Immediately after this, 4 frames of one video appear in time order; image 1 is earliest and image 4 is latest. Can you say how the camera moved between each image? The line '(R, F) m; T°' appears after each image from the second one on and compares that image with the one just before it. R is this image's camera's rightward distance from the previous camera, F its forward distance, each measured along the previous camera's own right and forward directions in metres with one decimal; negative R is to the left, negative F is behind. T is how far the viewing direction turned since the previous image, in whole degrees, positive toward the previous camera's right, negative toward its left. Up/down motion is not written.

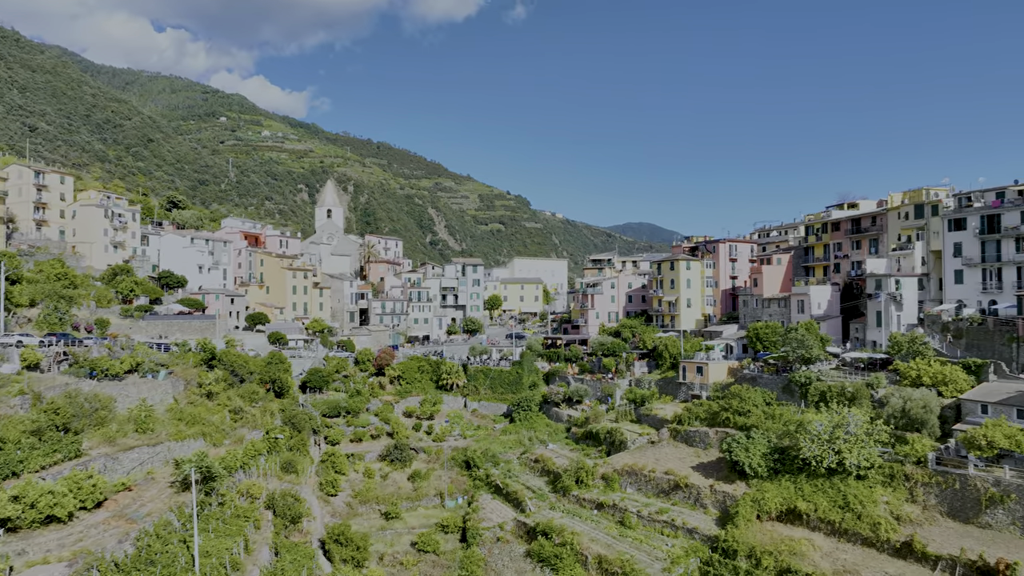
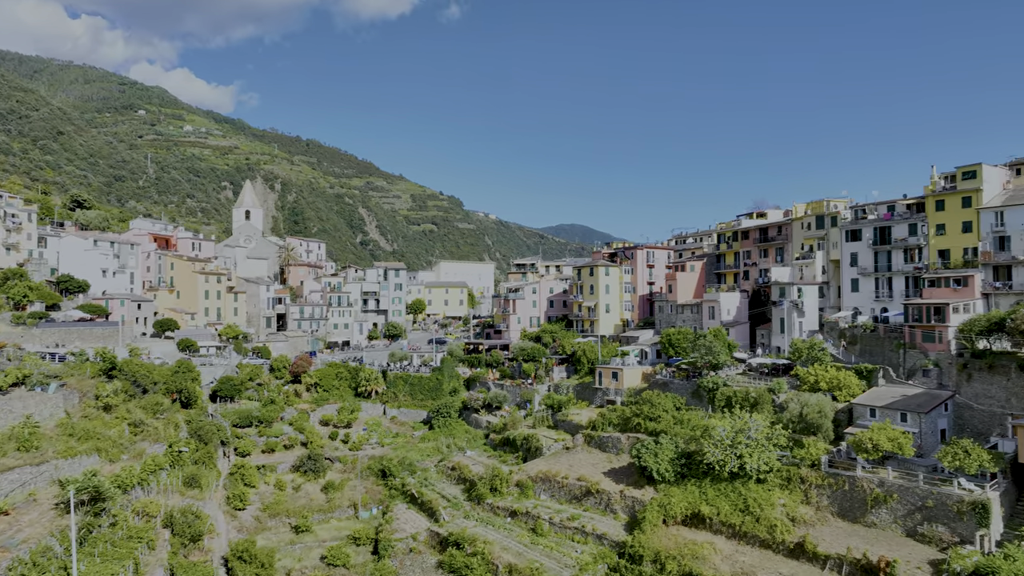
(+1.3, +0.1) m; +5°
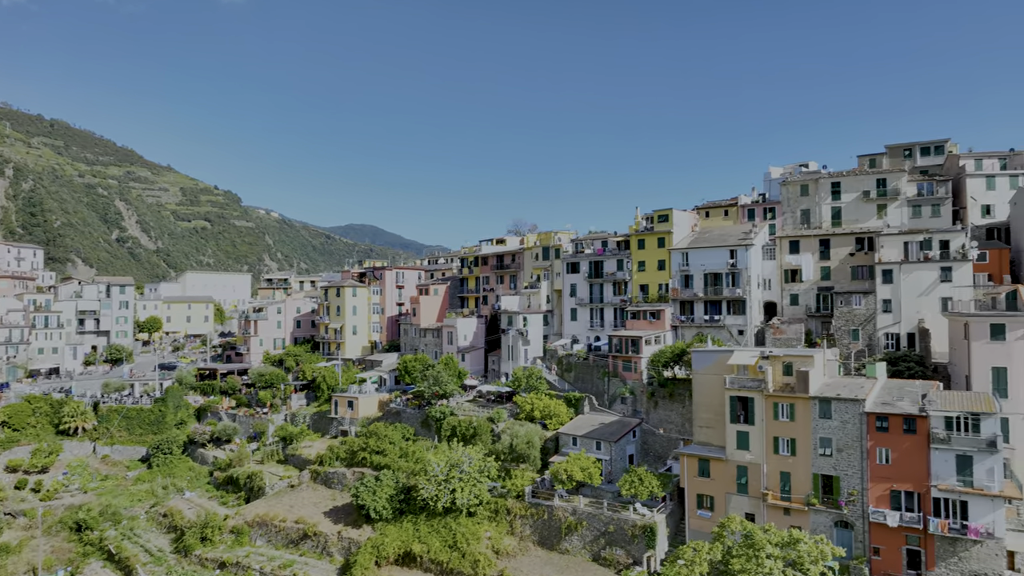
(+4.2, +0.2) m; +17°
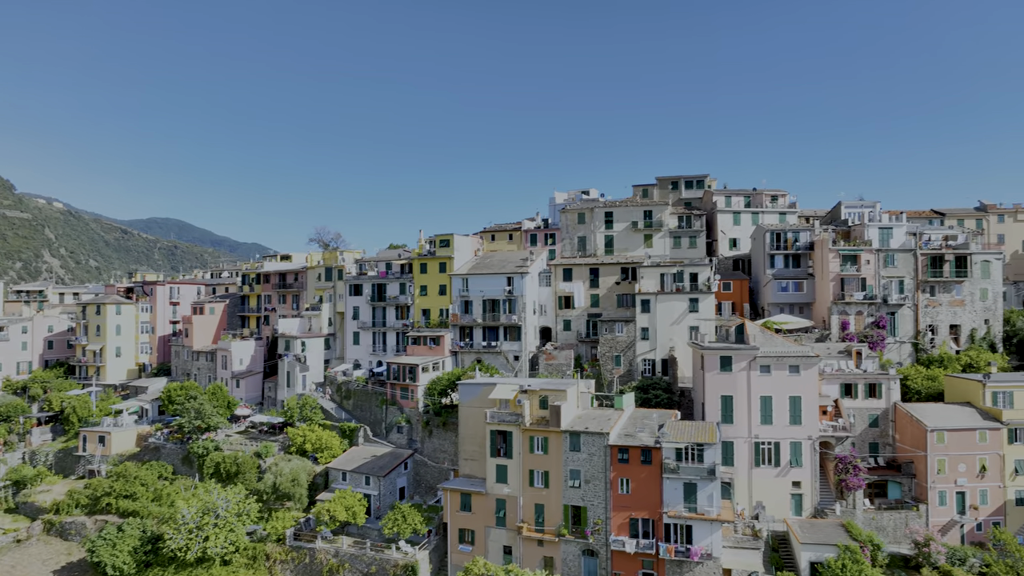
(+3.0, +0.4) m; +14°
